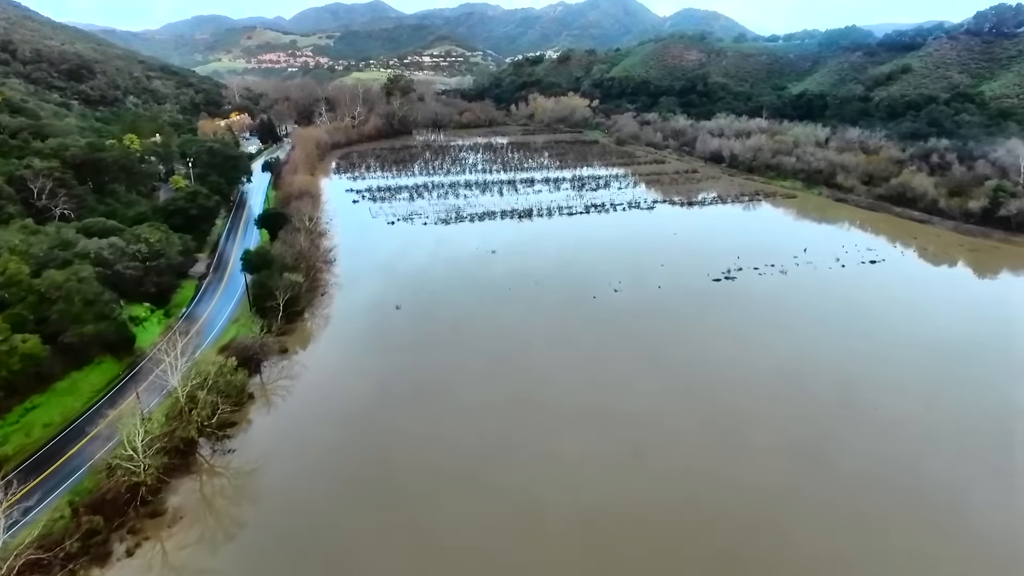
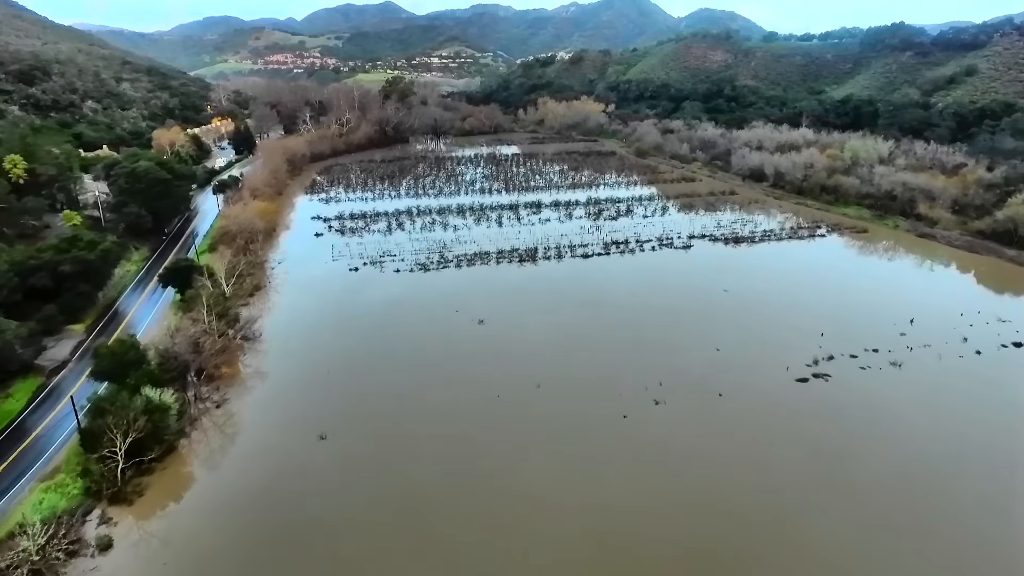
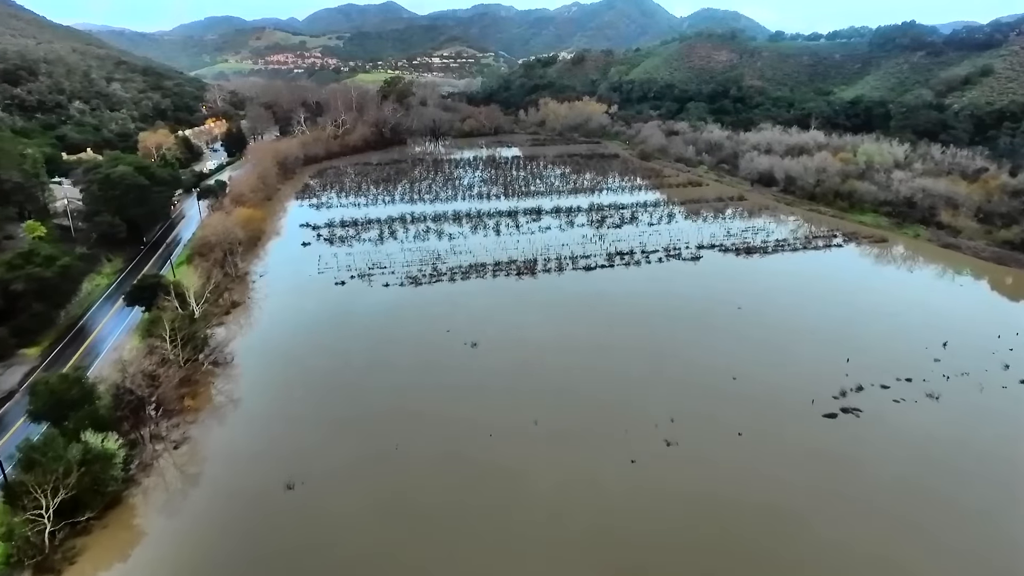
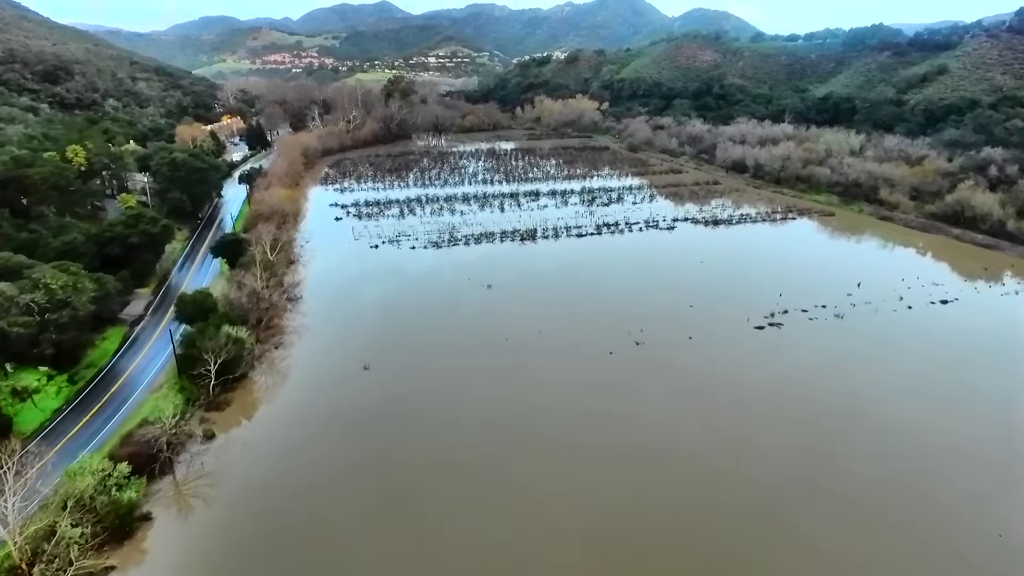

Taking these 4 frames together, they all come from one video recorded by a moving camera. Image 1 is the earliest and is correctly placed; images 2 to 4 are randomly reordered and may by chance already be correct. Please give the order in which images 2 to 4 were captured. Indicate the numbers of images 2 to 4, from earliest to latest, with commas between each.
4, 2, 3
